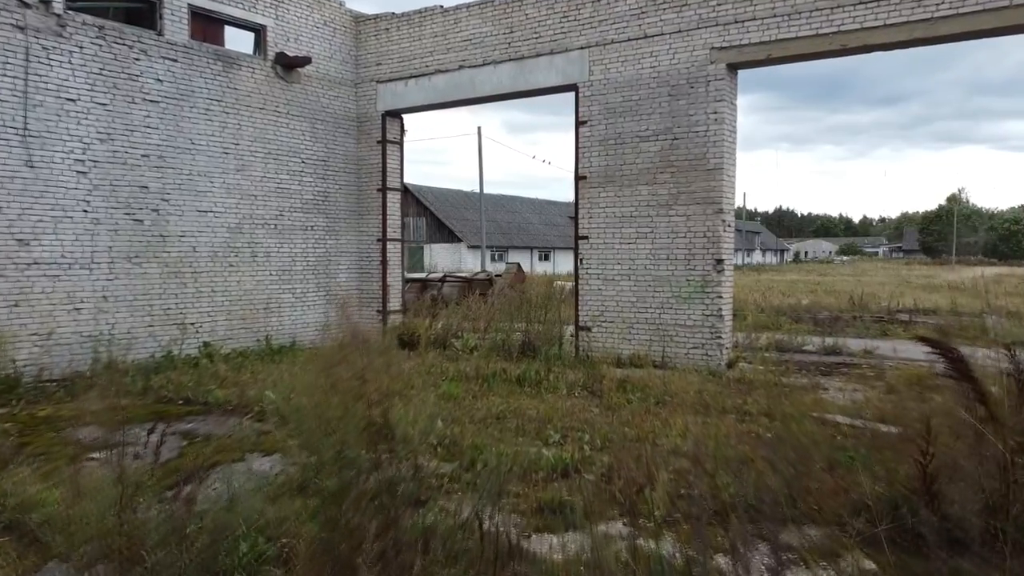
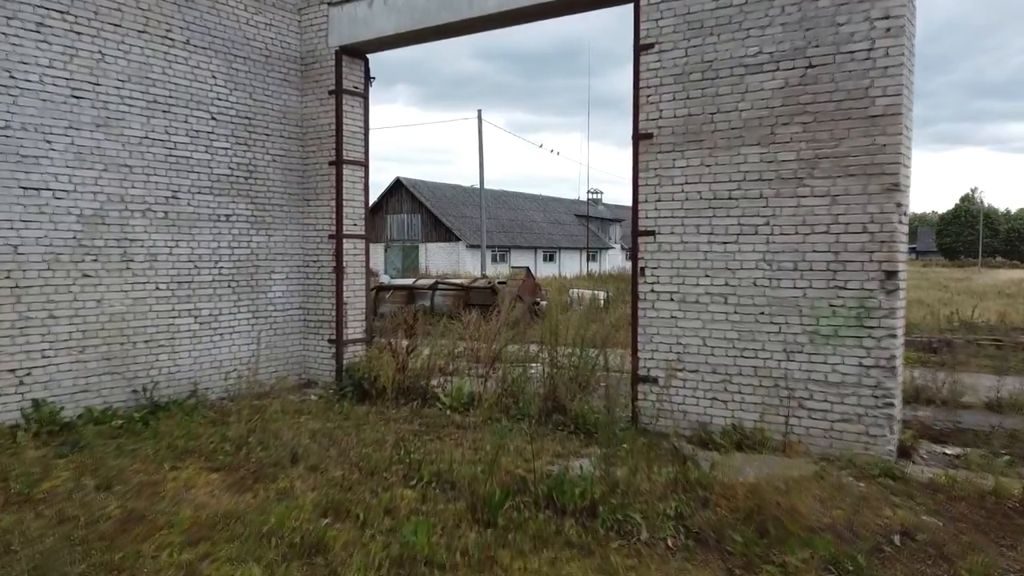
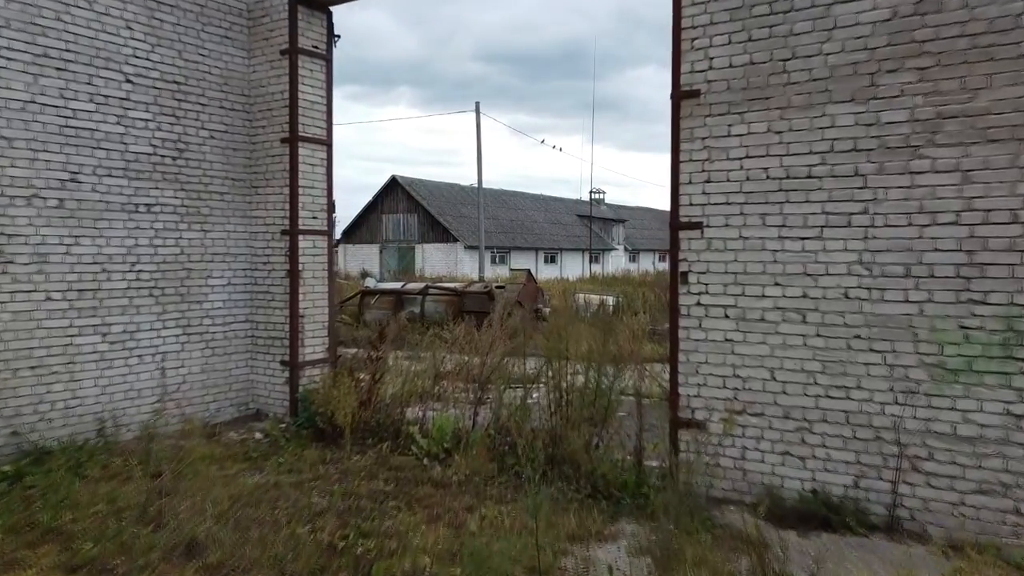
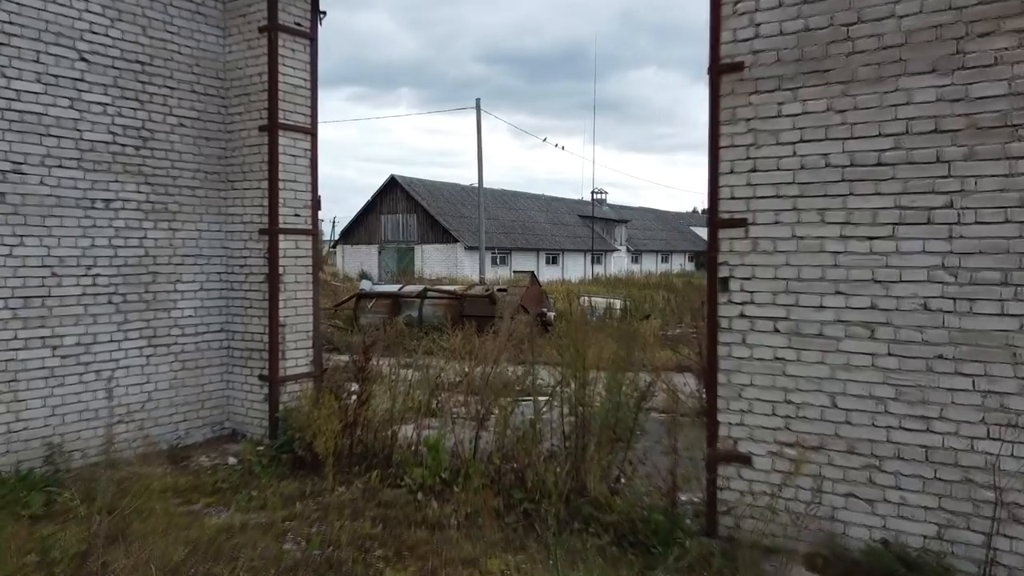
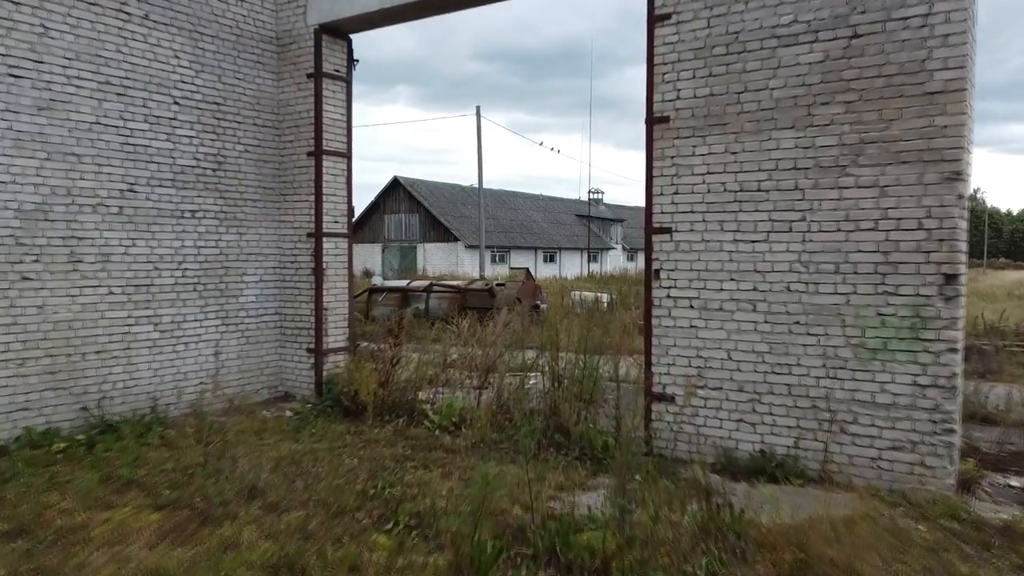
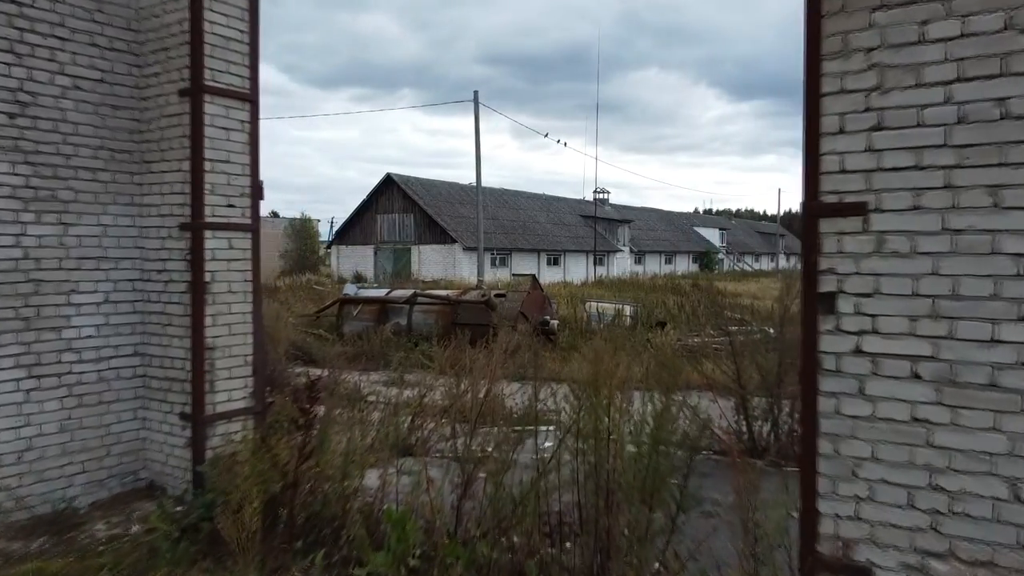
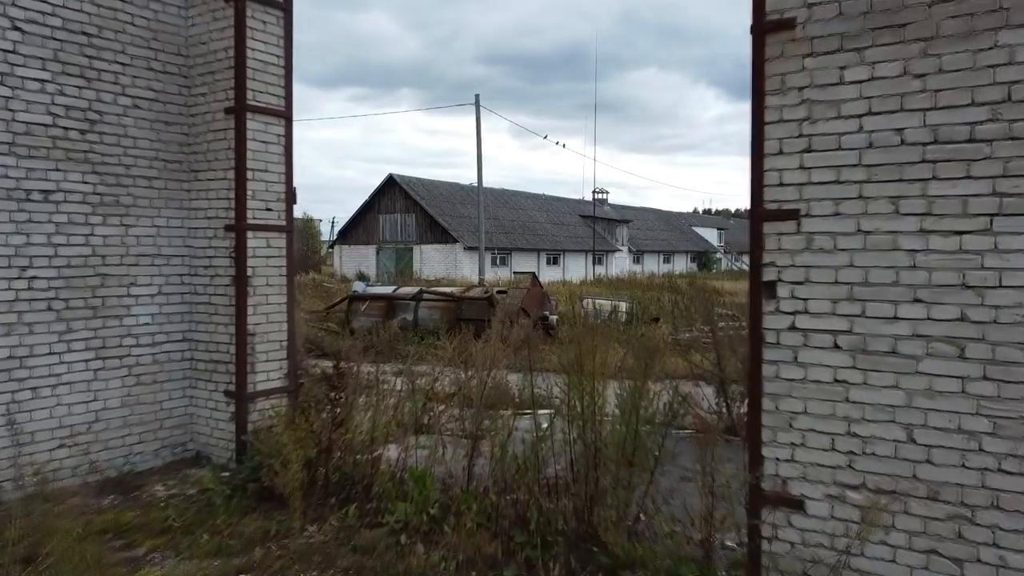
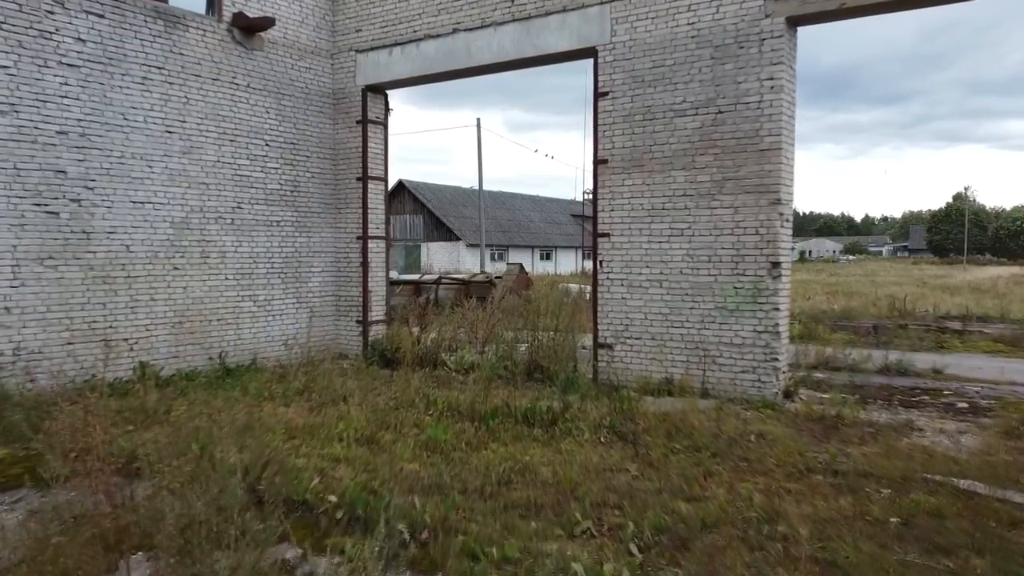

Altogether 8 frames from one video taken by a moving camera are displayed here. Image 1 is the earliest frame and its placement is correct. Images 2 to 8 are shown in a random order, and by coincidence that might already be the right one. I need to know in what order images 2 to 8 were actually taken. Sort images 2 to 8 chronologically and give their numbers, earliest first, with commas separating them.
8, 2, 5, 3, 4, 7, 6
